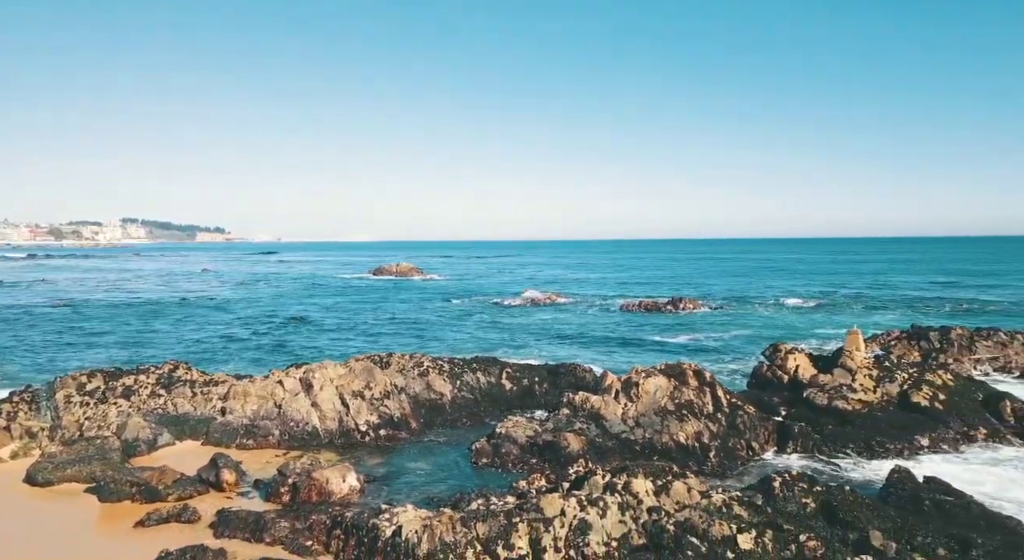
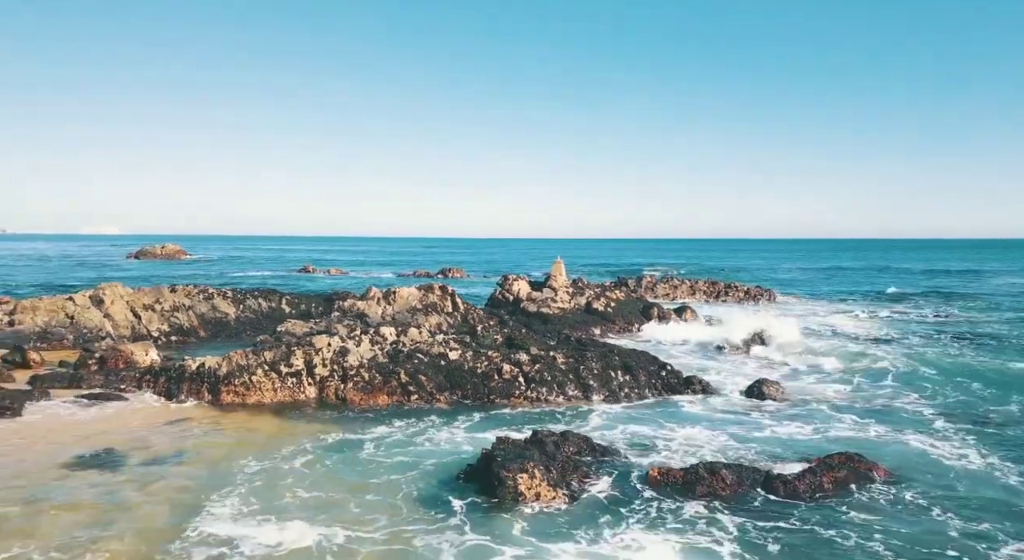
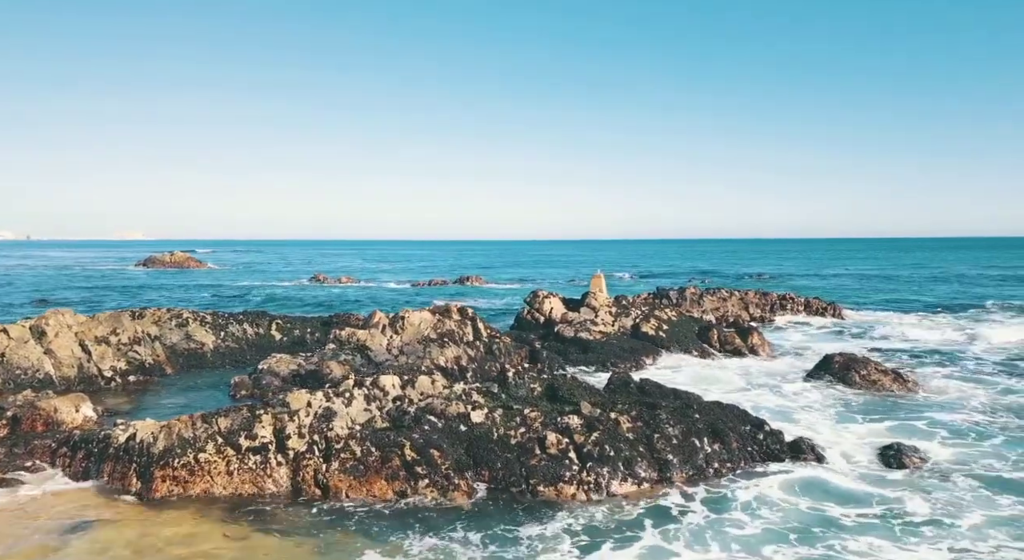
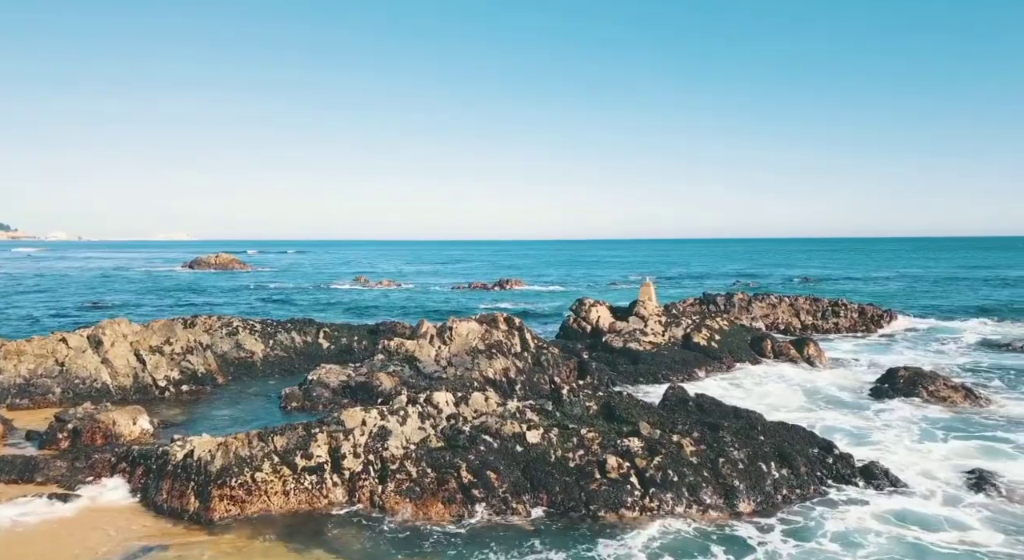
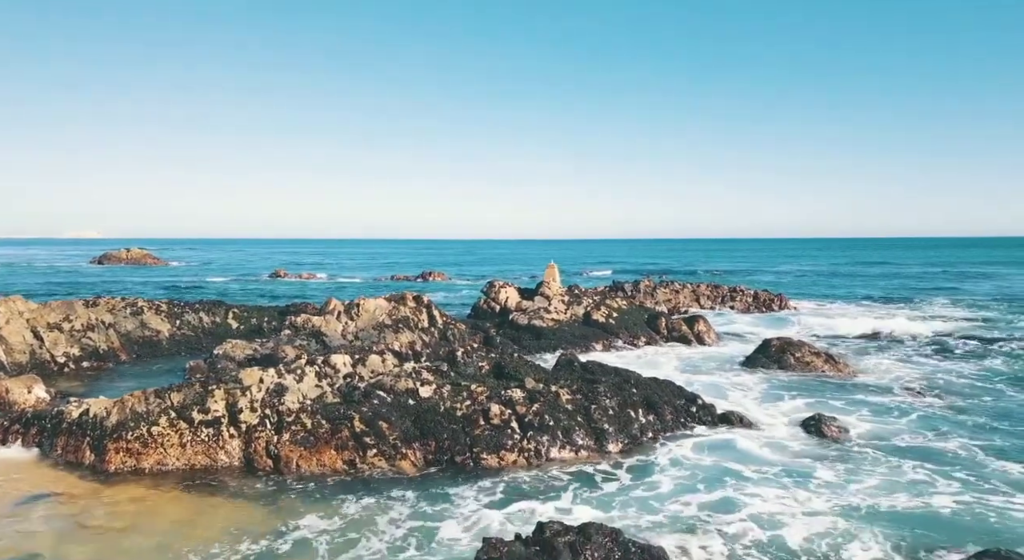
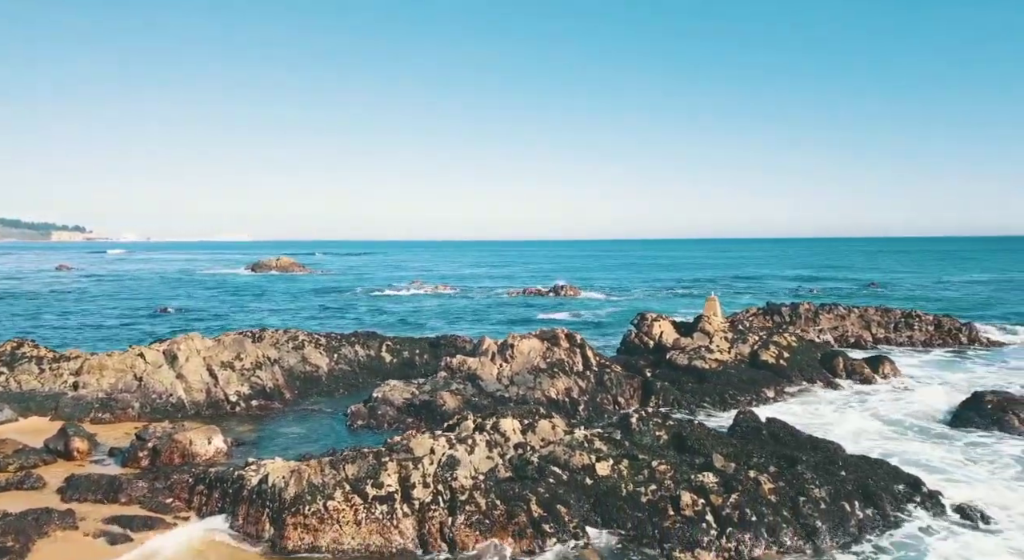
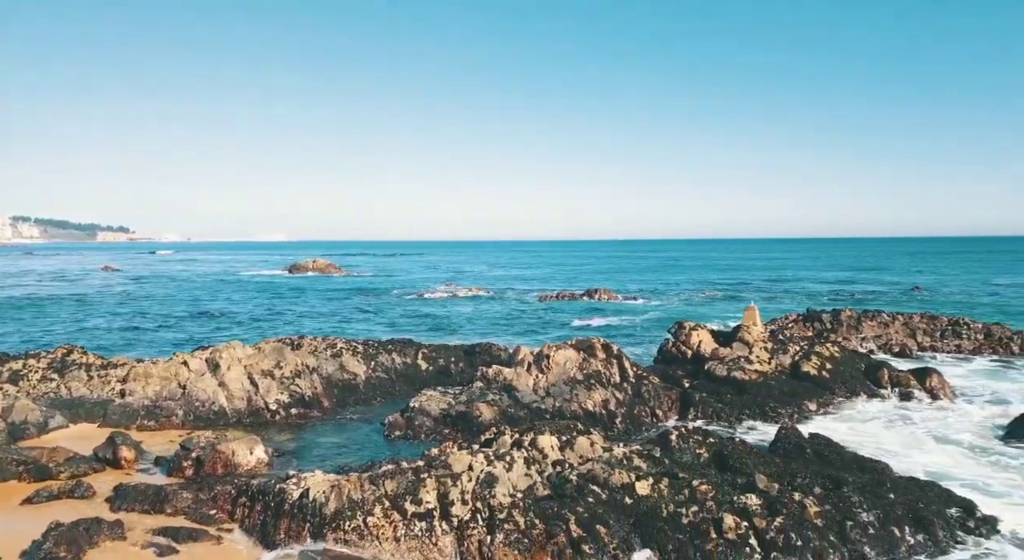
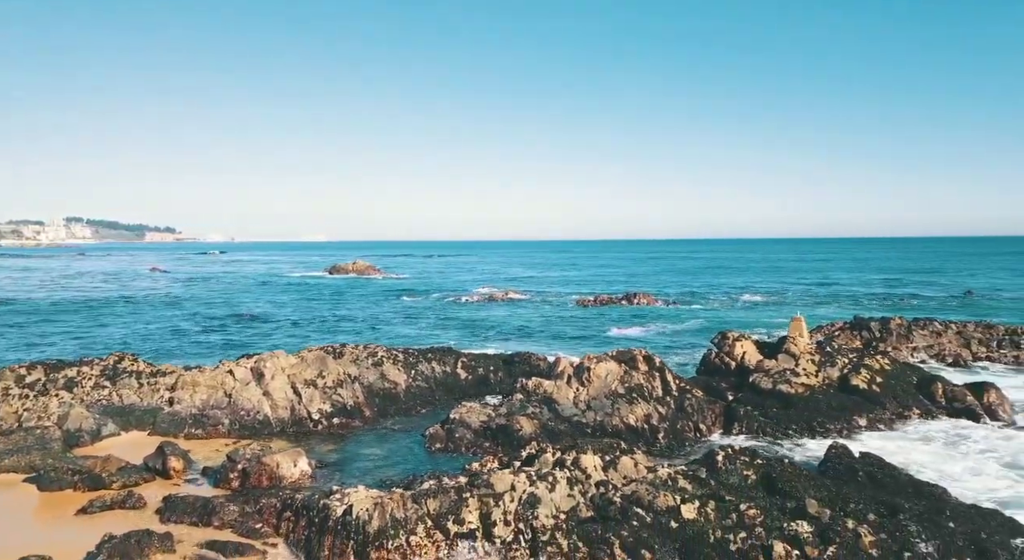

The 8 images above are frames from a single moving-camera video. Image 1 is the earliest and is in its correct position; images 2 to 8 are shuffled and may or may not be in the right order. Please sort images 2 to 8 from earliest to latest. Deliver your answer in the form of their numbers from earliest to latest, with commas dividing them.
8, 7, 6, 4, 3, 5, 2
